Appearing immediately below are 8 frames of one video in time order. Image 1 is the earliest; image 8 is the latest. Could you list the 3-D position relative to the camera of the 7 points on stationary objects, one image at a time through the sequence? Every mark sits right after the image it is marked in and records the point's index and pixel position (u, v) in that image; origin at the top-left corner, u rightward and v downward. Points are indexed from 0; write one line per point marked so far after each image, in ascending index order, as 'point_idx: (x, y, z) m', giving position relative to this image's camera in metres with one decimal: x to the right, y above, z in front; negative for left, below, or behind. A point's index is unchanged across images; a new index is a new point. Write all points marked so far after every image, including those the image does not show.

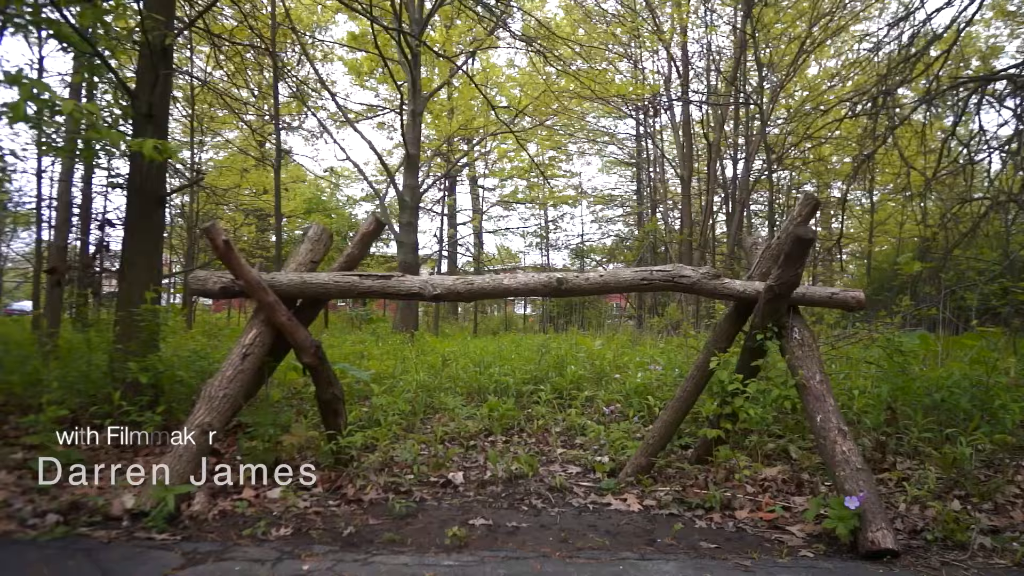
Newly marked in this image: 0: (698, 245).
0: (+5.0, +1.3, +18.4) m
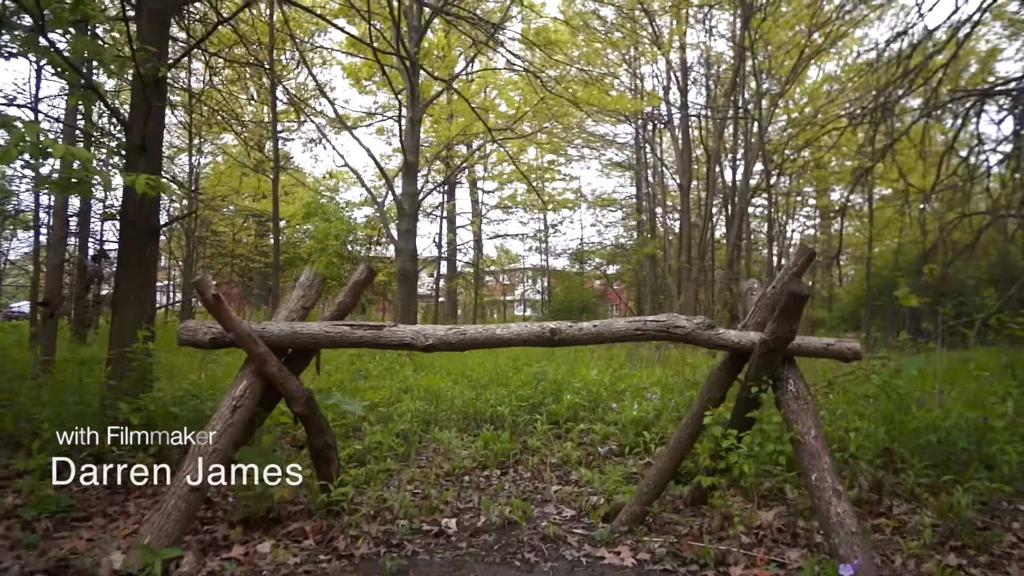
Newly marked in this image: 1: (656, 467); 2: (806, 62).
0: (+5.0, +1.1, +18.4) m
1: (+0.7, -0.9, +3.3) m
2: (+6.7, +5.2, +15.3) m
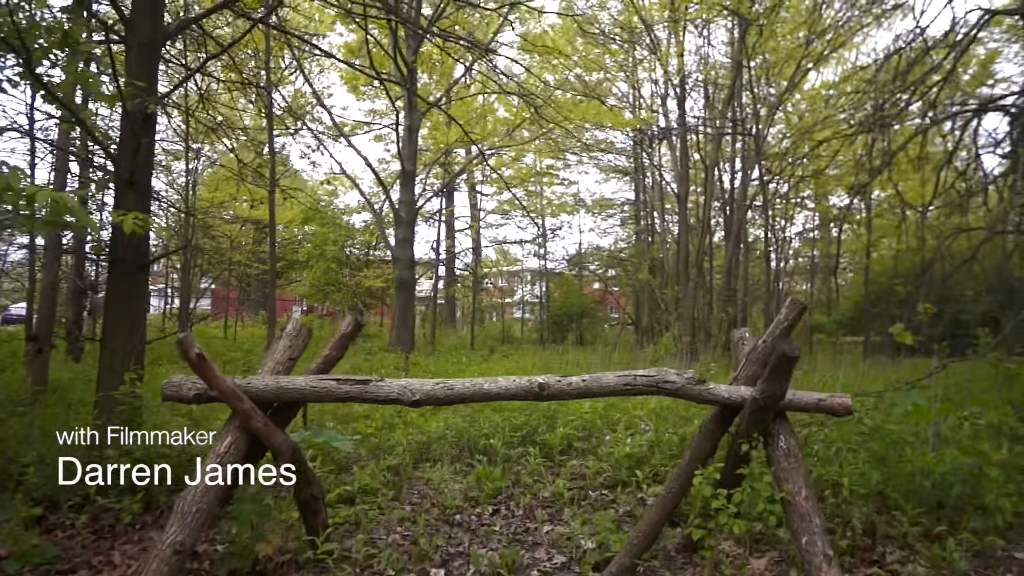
0: (+4.9, +0.8, +18.3) m
1: (+0.7, -1.1, +3.3) m
2: (+6.6, +5.0, +15.3) m
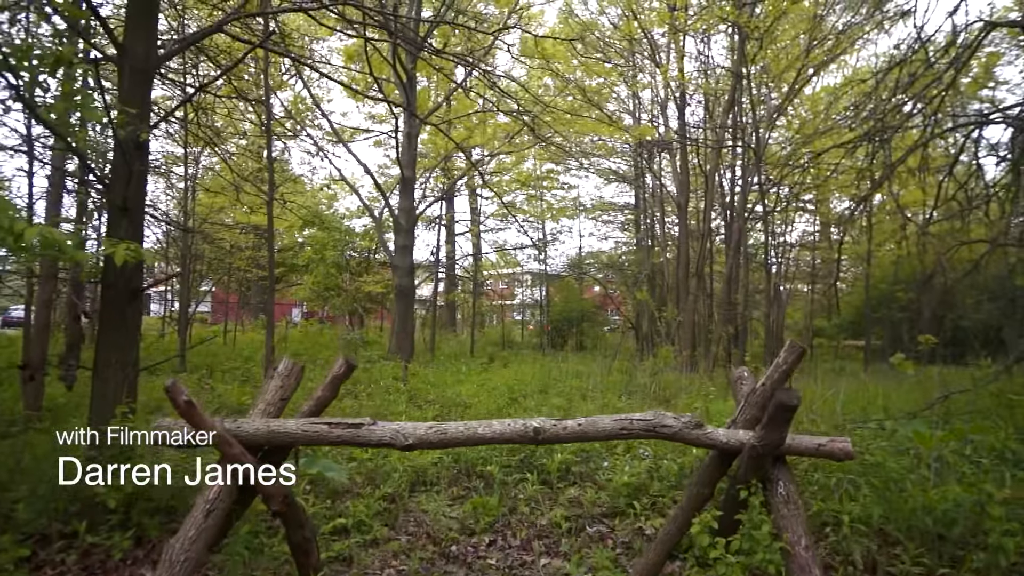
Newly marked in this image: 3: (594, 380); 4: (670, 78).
0: (+4.9, +0.6, +18.3) m
1: (+0.6, -1.3, +3.2) m
2: (+6.6, +4.8, +15.2) m
3: (+1.2, -1.4, +10.6) m
4: (+4.0, +5.4, +17.3) m
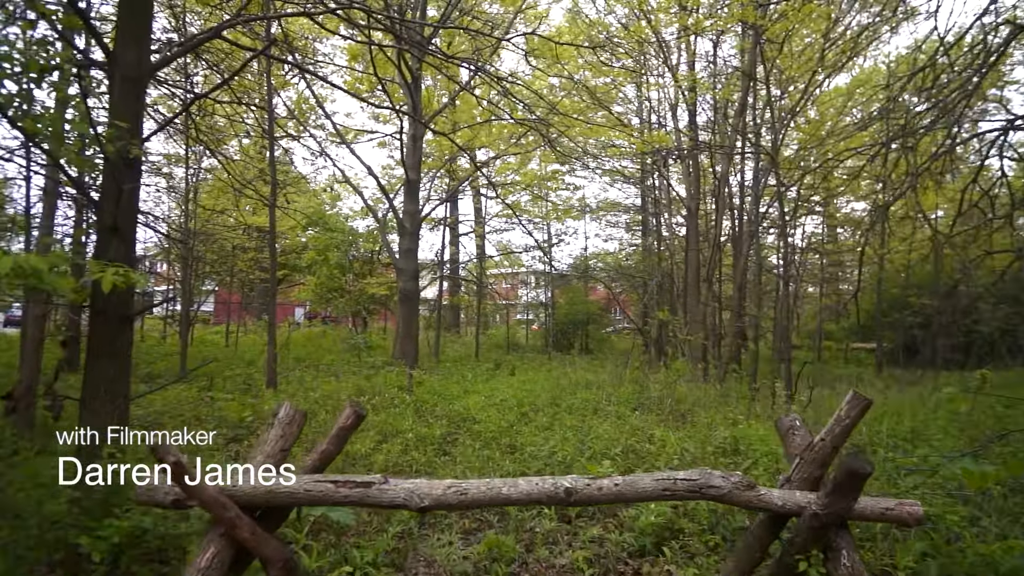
0: (+5.1, +0.5, +18.0) m
1: (+0.7, -1.5, +2.9) m
2: (+6.7, +4.7, +14.9) m
3: (+1.4, -1.6, +10.3) m
4: (+4.2, +5.2, +17.0) m
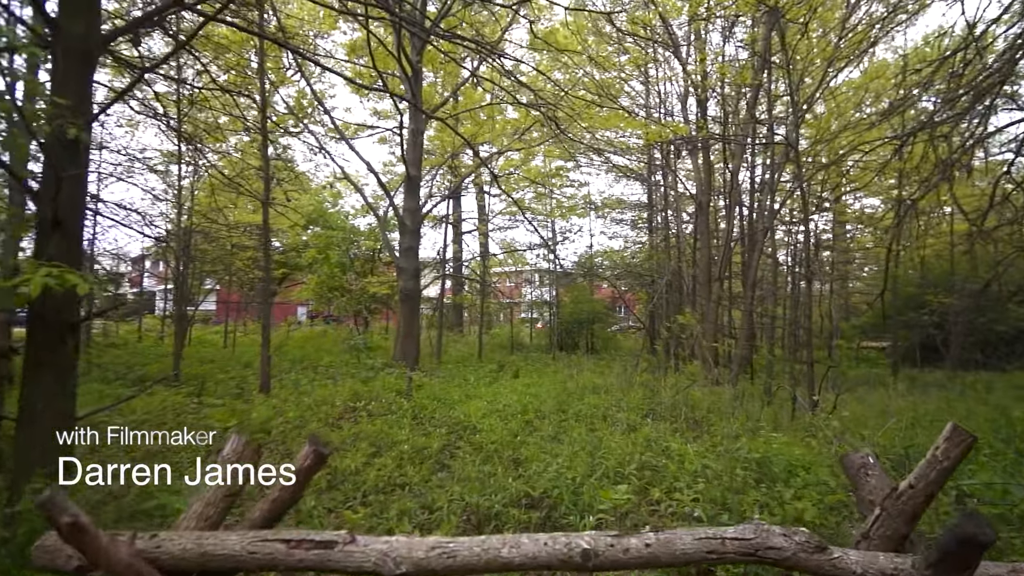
0: (+5.2, +0.6, +17.4) m
1: (+0.7, -1.5, +2.4) m
2: (+6.8, +4.7, +14.3) m
3: (+1.4, -1.6, +9.7) m
4: (+4.3, +5.3, +16.4) m
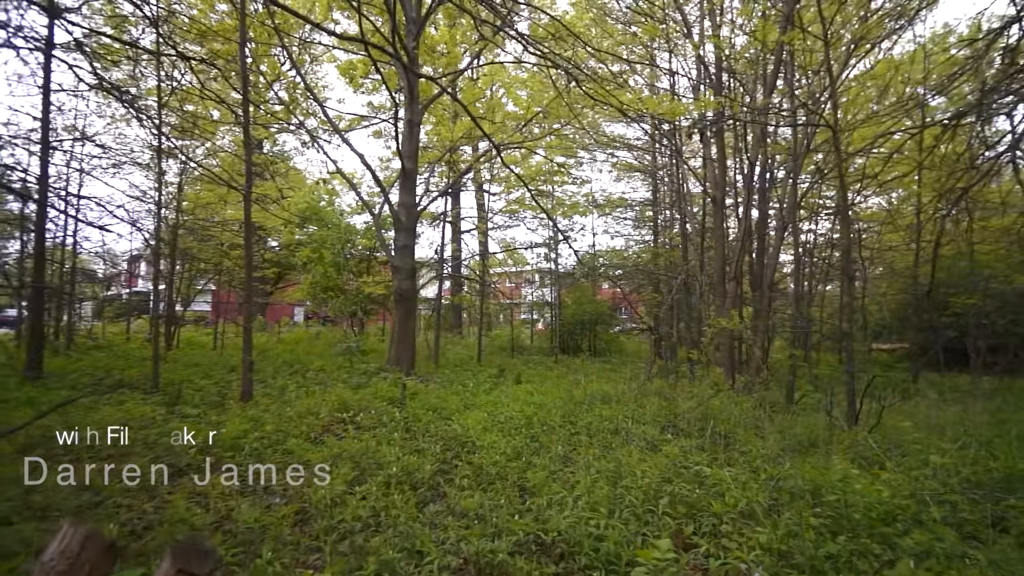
0: (+5.2, +0.5, +16.5) m
1: (+0.8, -1.5, +1.5) m
2: (+6.8, +4.7, +13.4) m
3: (+1.4, -1.6, +8.8) m
4: (+4.3, +5.3, +15.6) m
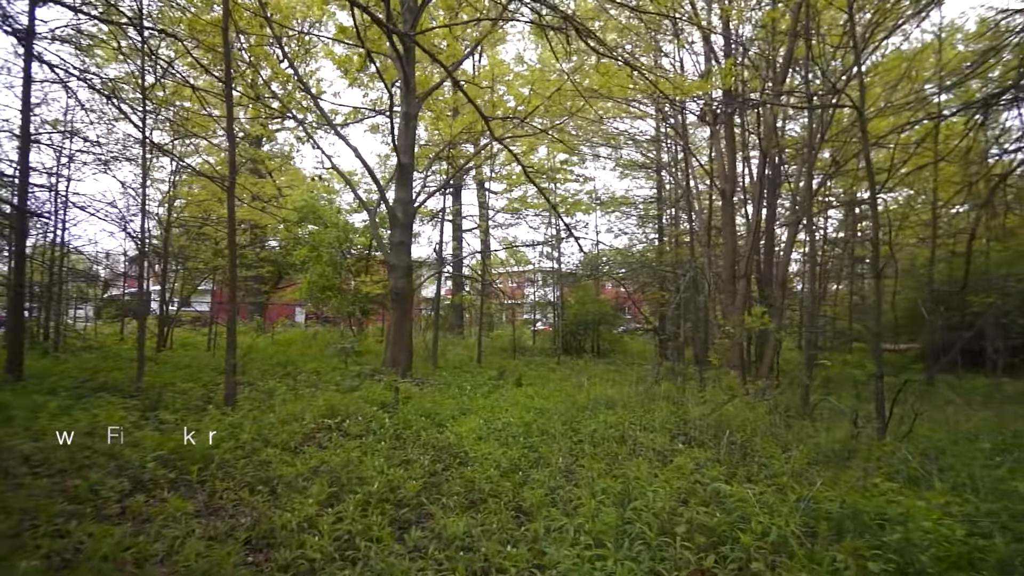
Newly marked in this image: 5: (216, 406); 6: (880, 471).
0: (+5.2, +0.6, +15.9) m
1: (+0.7, -1.4, +0.9) m
2: (+6.8, +4.7, +12.8) m
3: (+1.4, -1.5, +8.2) m
4: (+4.3, +5.3, +14.9) m
5: (-4.3, -1.7, +9.7) m
6: (+2.9, -1.4, +5.4) m
